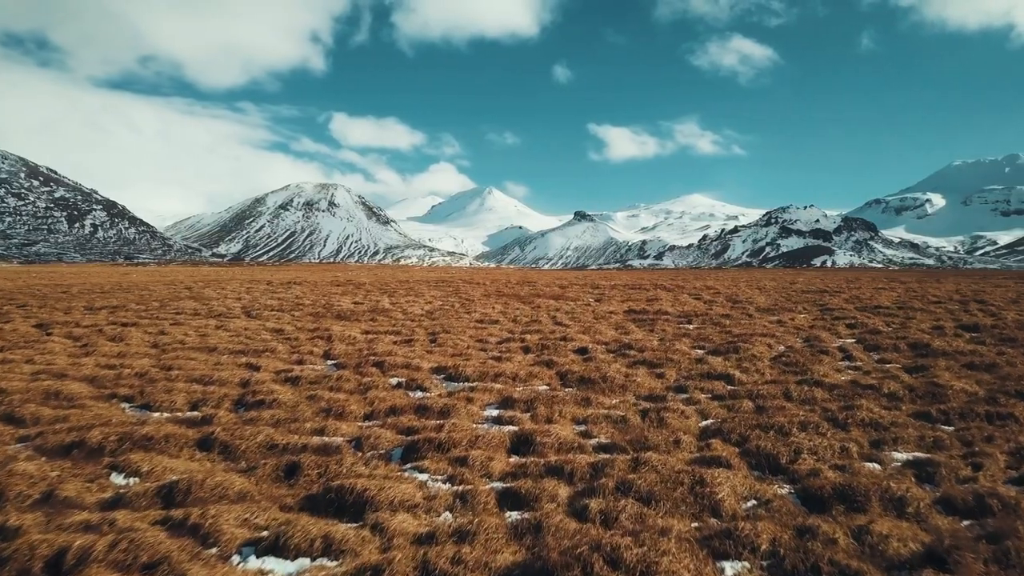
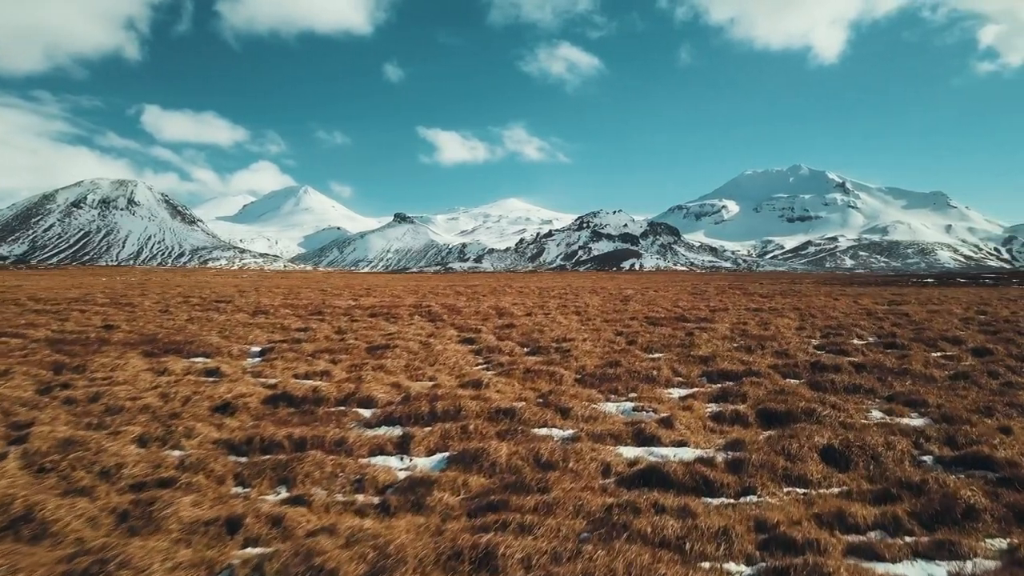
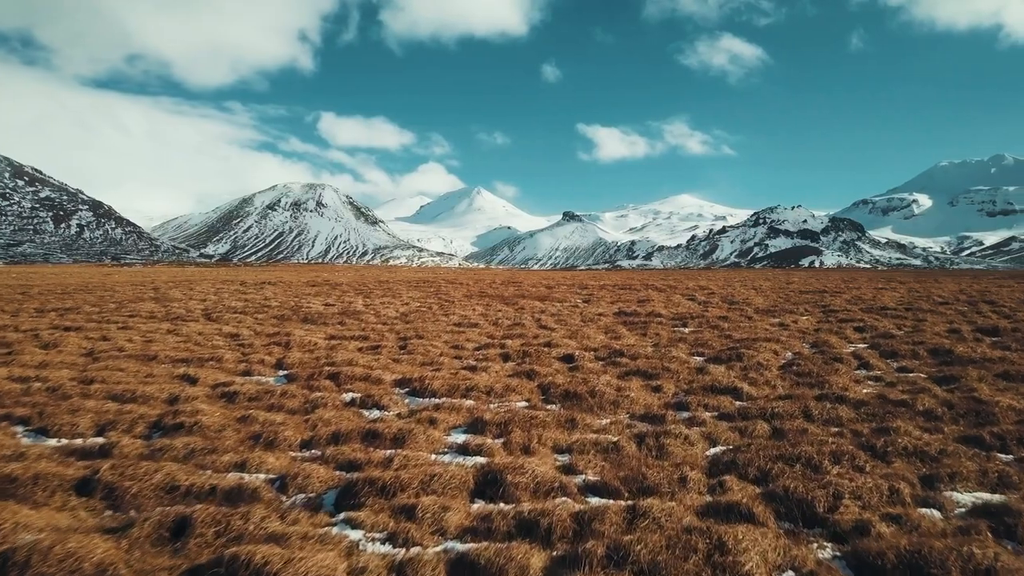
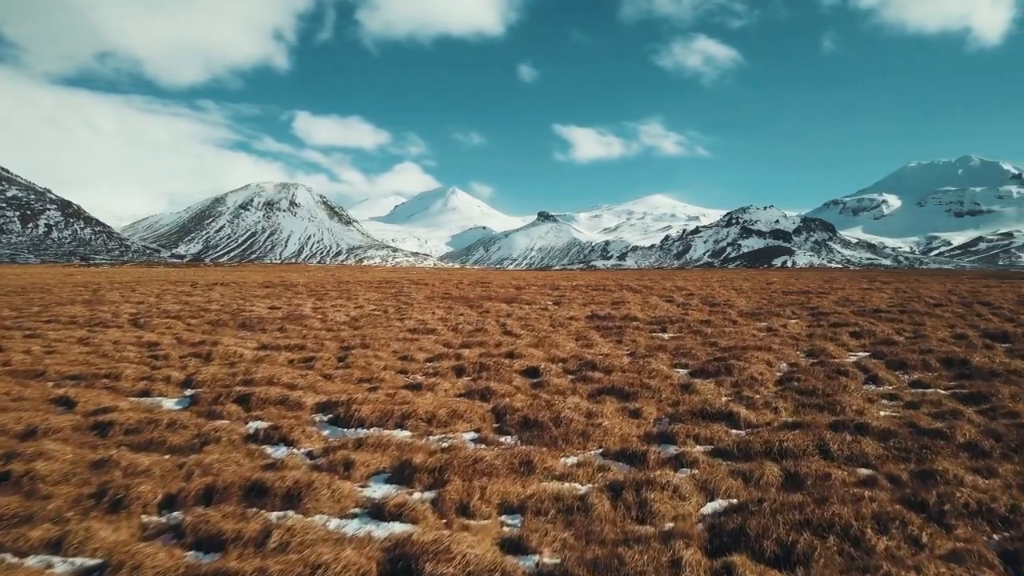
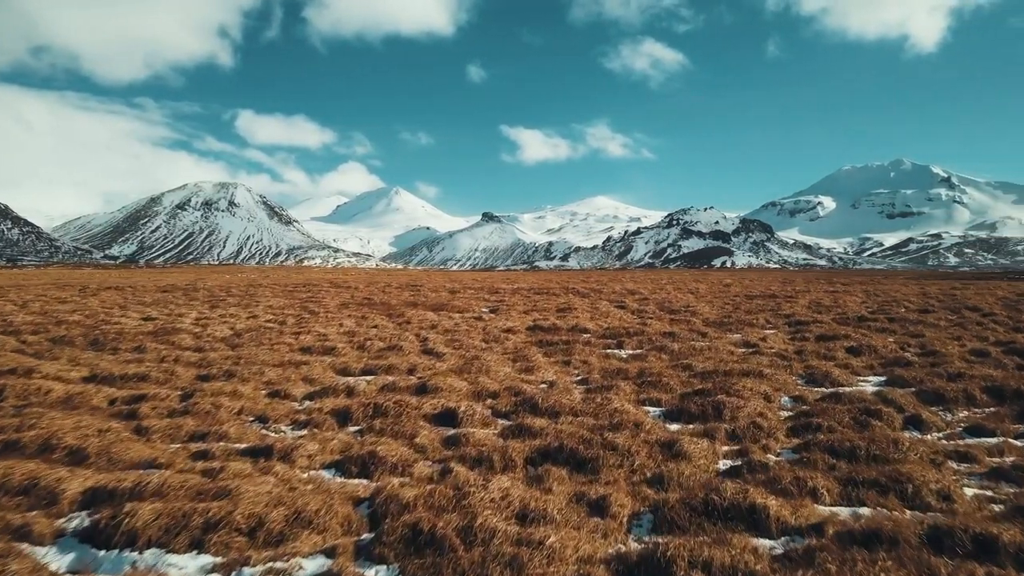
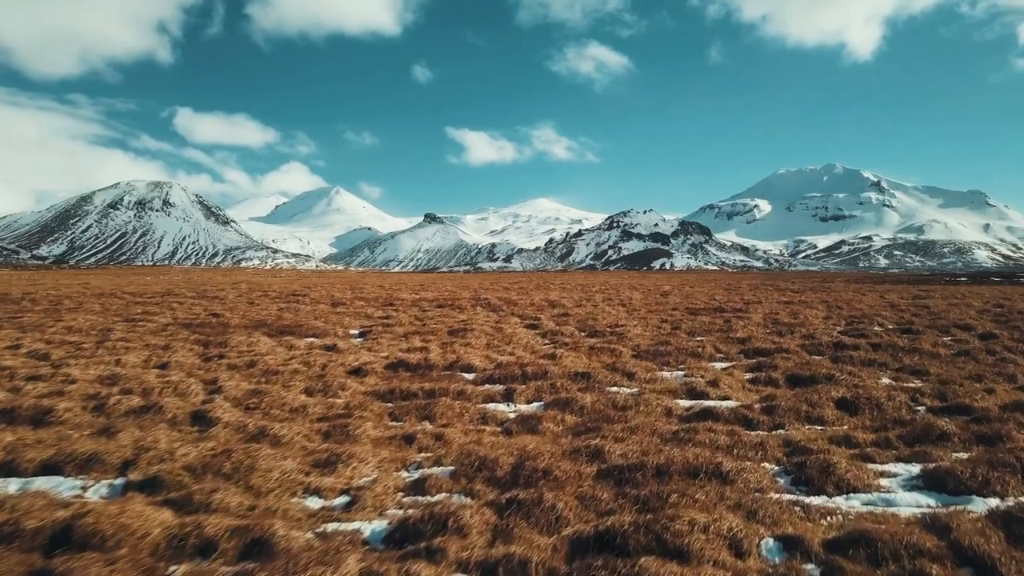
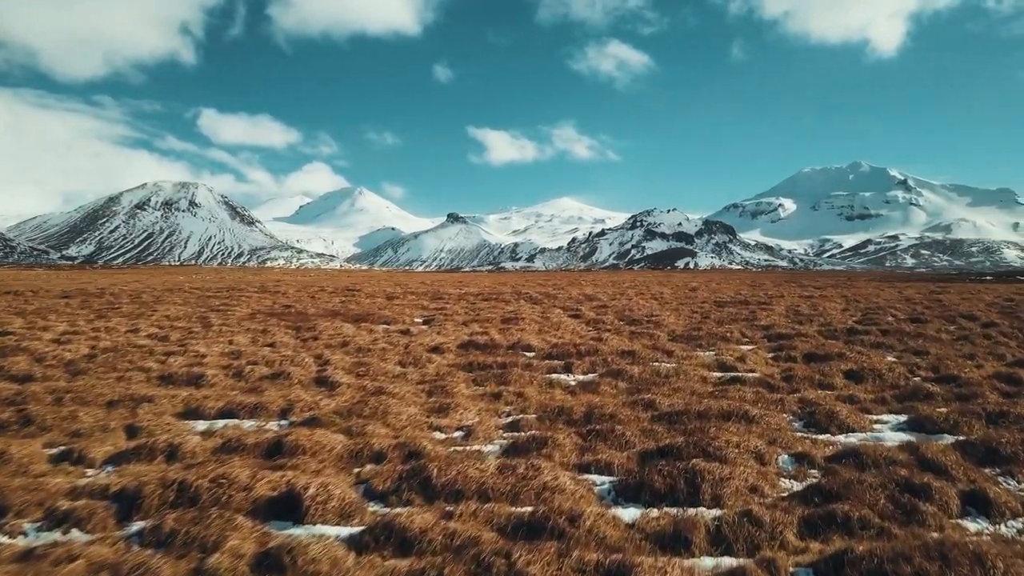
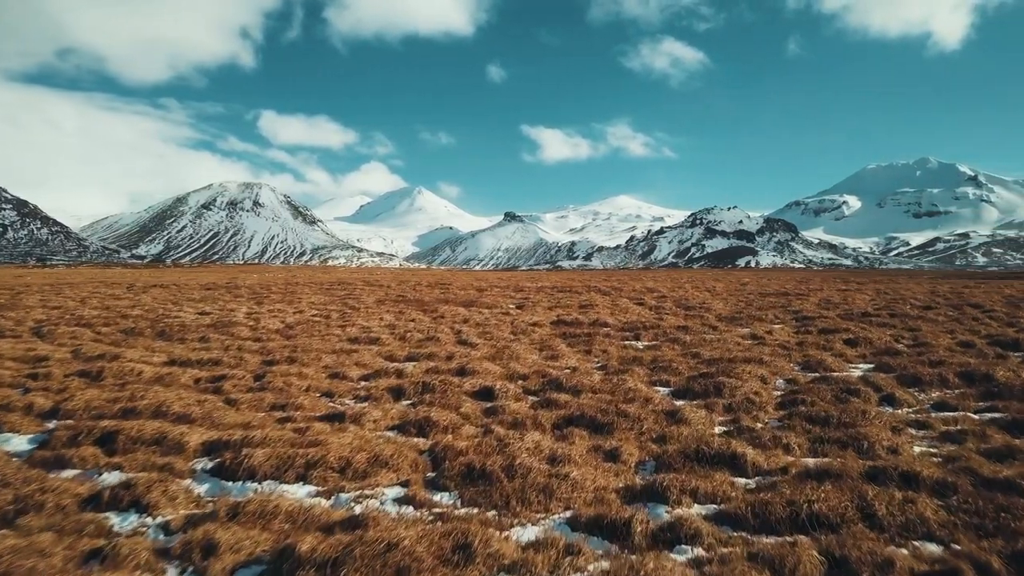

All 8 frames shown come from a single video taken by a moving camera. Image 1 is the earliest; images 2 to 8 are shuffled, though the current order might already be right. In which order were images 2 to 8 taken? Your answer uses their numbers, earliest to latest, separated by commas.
3, 4, 8, 5, 7, 6, 2
